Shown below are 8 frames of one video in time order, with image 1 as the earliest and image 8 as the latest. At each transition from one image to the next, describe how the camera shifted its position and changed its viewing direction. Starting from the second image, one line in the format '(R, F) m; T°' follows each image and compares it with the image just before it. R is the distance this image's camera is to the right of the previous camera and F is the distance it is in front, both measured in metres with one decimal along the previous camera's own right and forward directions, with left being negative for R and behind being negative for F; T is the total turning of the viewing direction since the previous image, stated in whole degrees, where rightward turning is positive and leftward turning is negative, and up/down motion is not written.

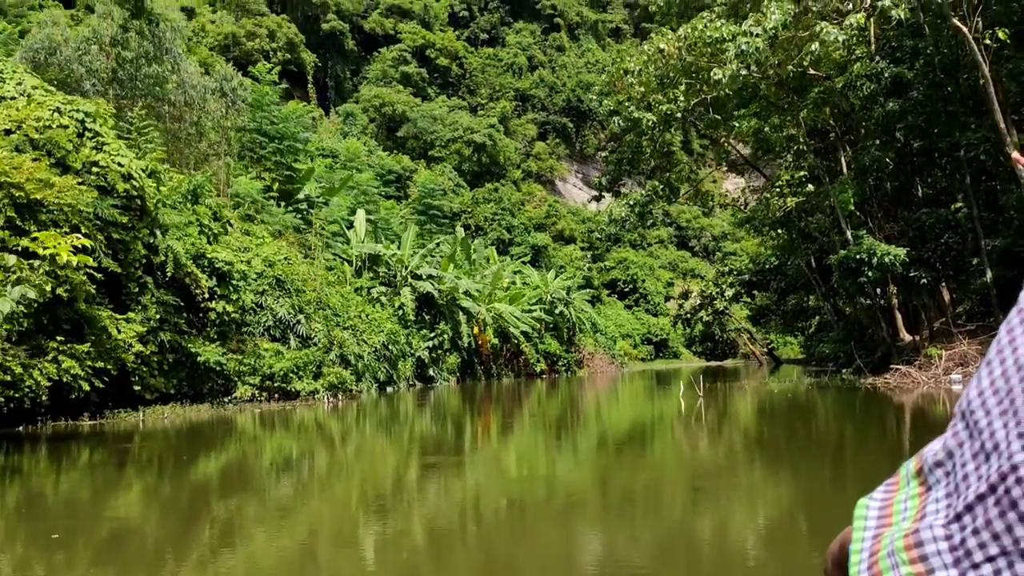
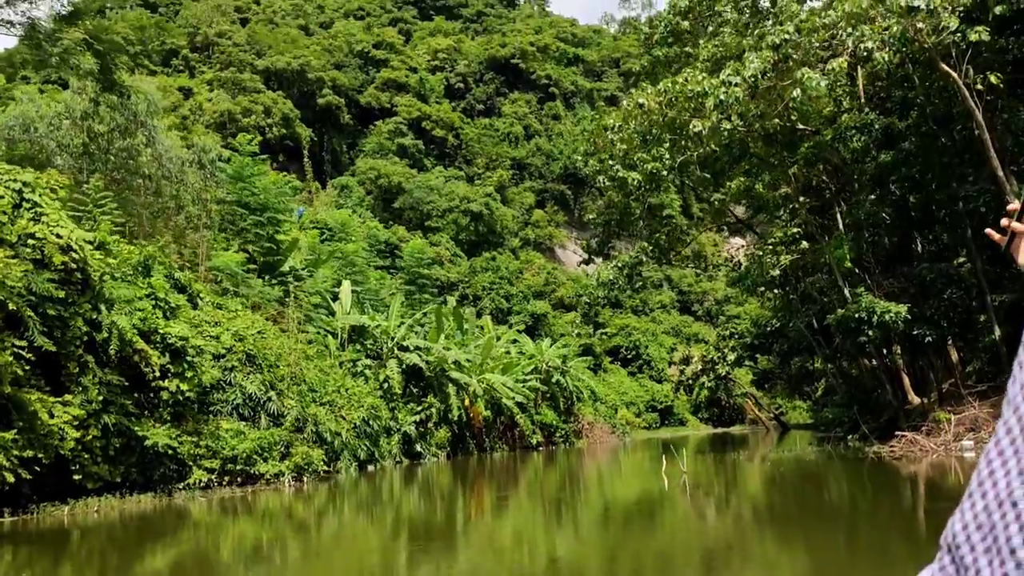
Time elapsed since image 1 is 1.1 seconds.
(+0.2, +0.4) m; 0°
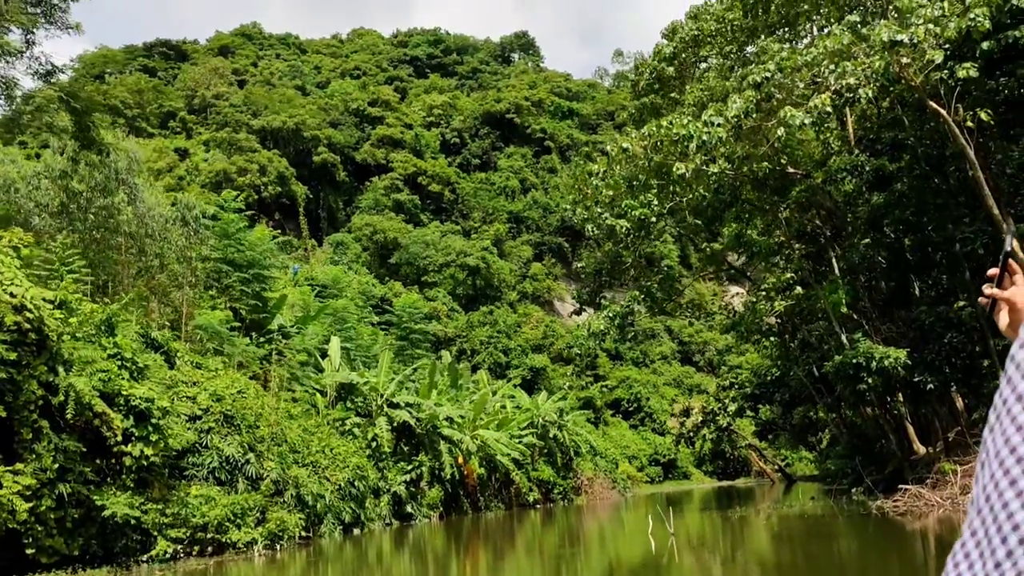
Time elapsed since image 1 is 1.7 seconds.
(+0.2, +0.3) m; 0°
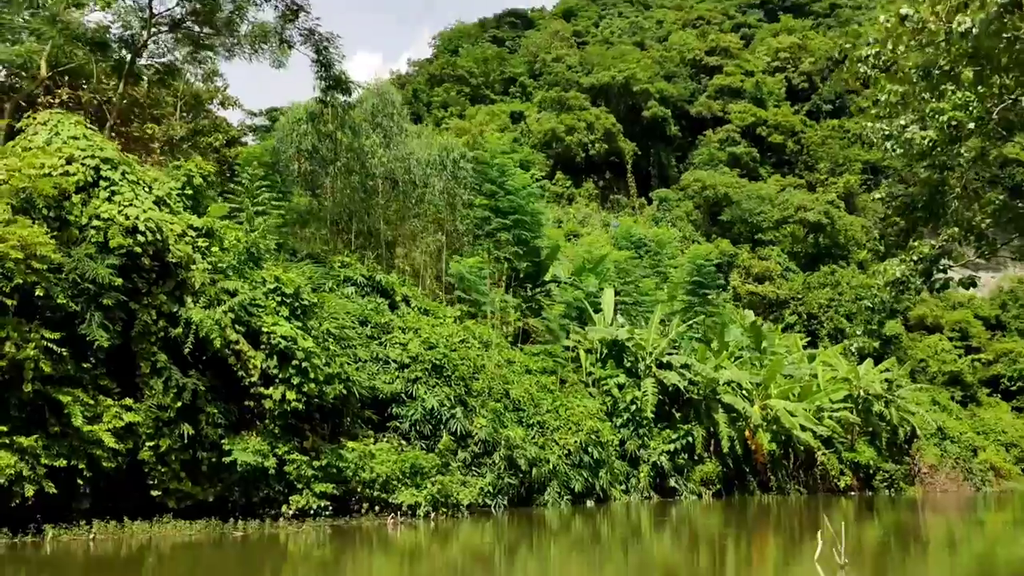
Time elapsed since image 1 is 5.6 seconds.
(+0.9, +1.6) m; -23°
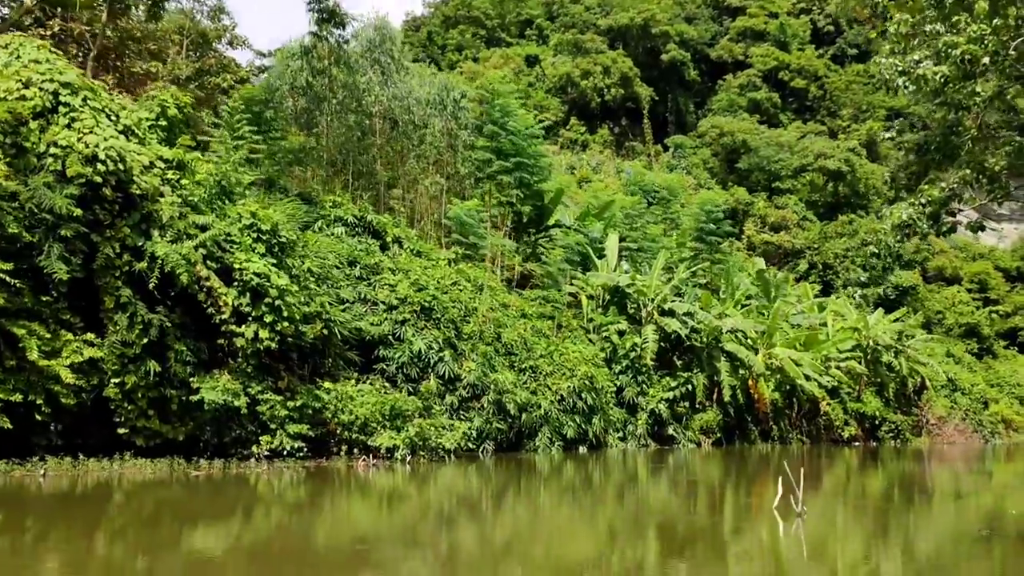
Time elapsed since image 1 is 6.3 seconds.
(+0.2, +0.2) m; -1°
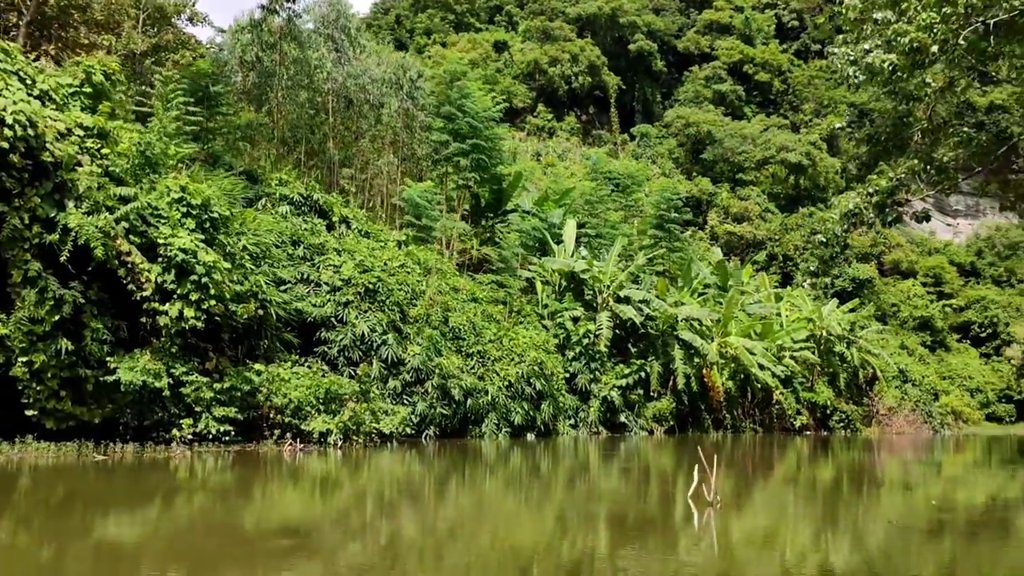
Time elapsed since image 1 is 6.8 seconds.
(+0.2, +0.2) m; +2°
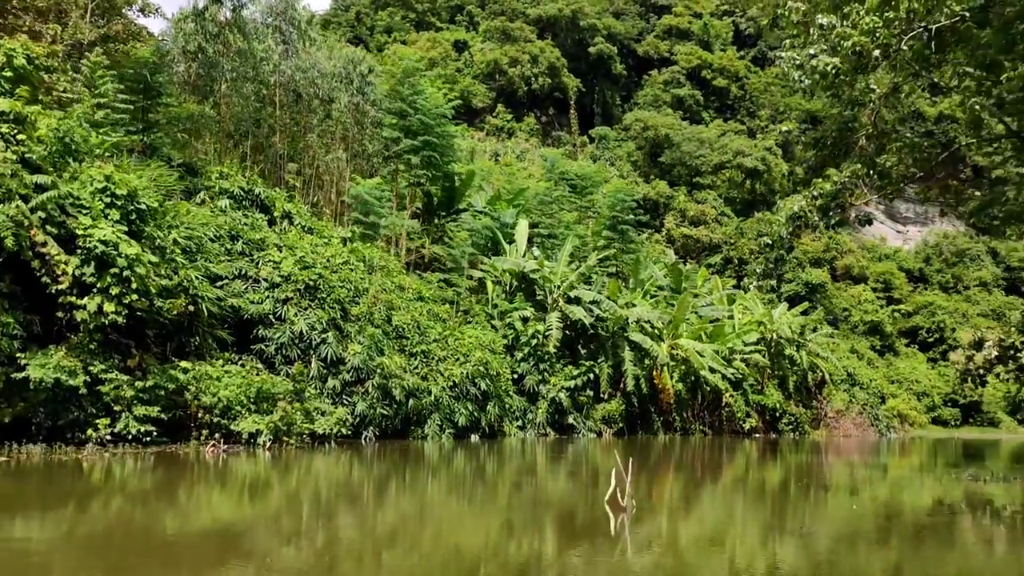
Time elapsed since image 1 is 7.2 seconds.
(+0.1, +0.1) m; +2°
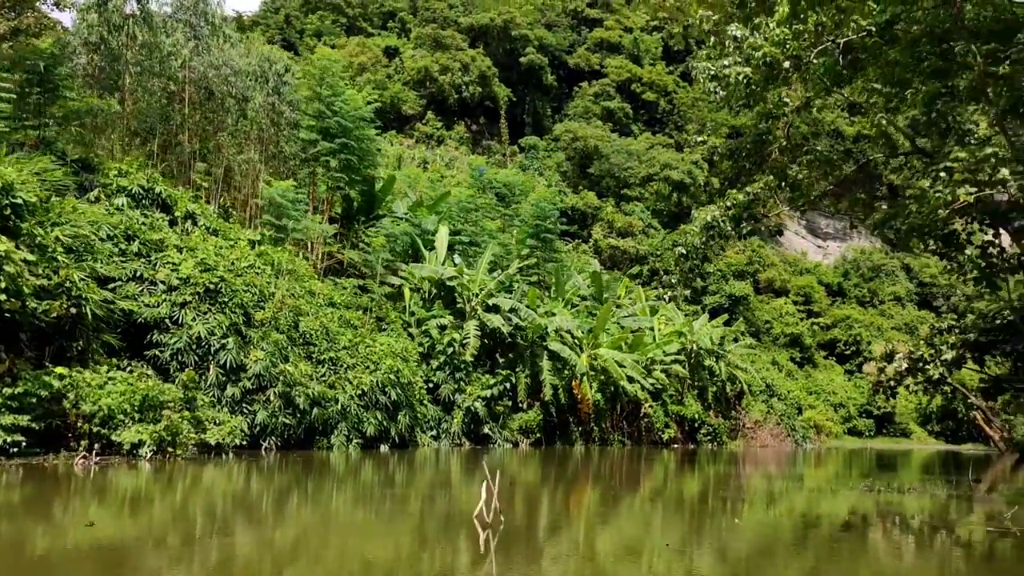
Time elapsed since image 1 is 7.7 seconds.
(+0.2, +0.2) m; +4°
